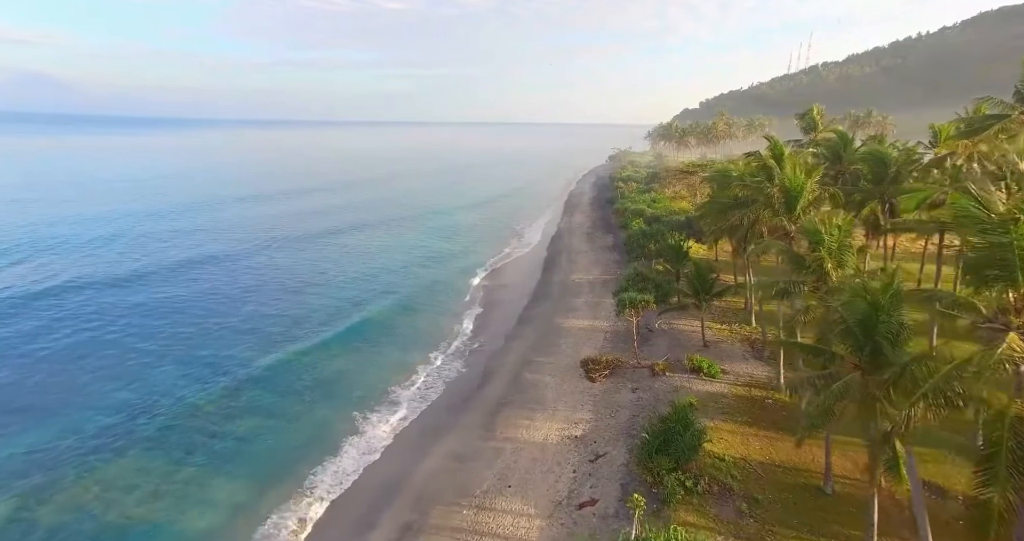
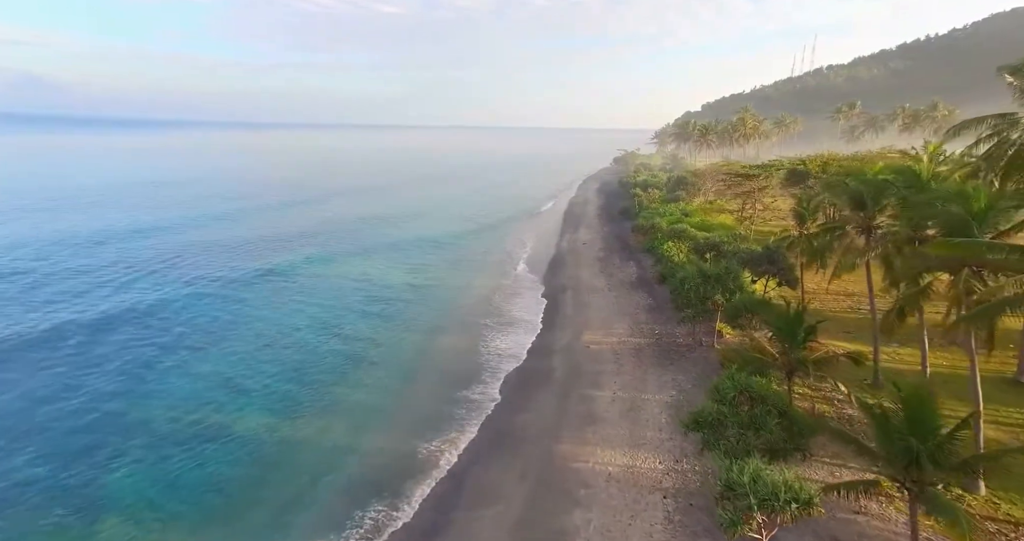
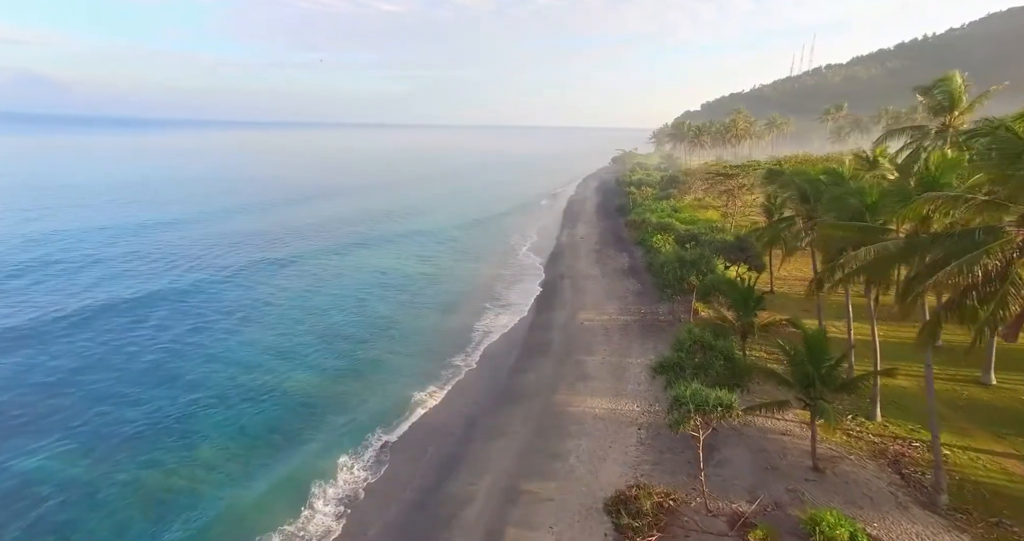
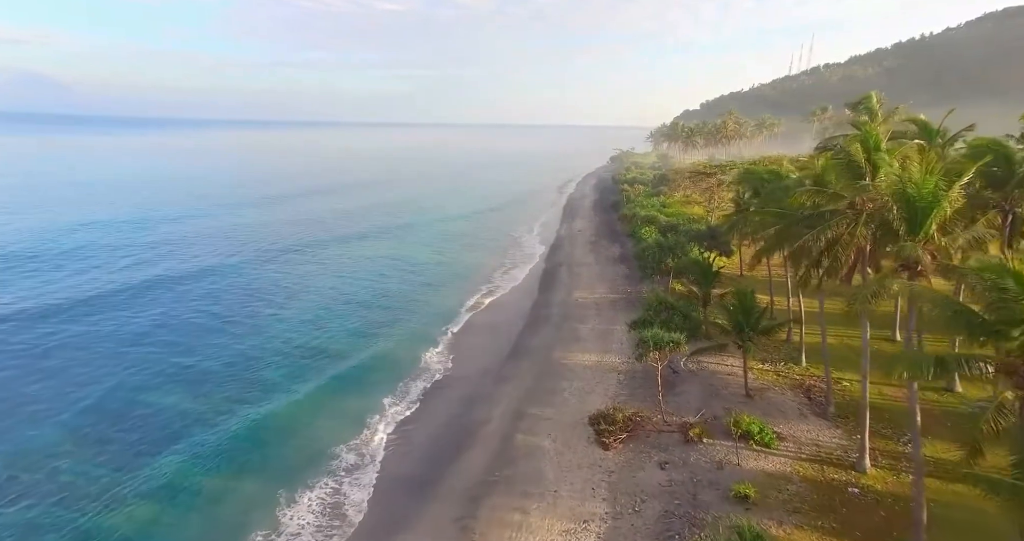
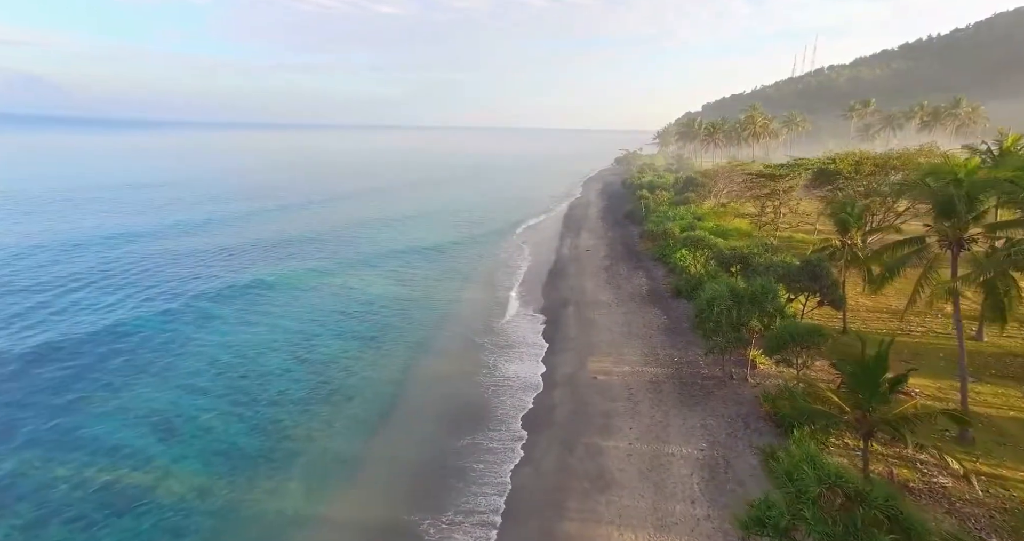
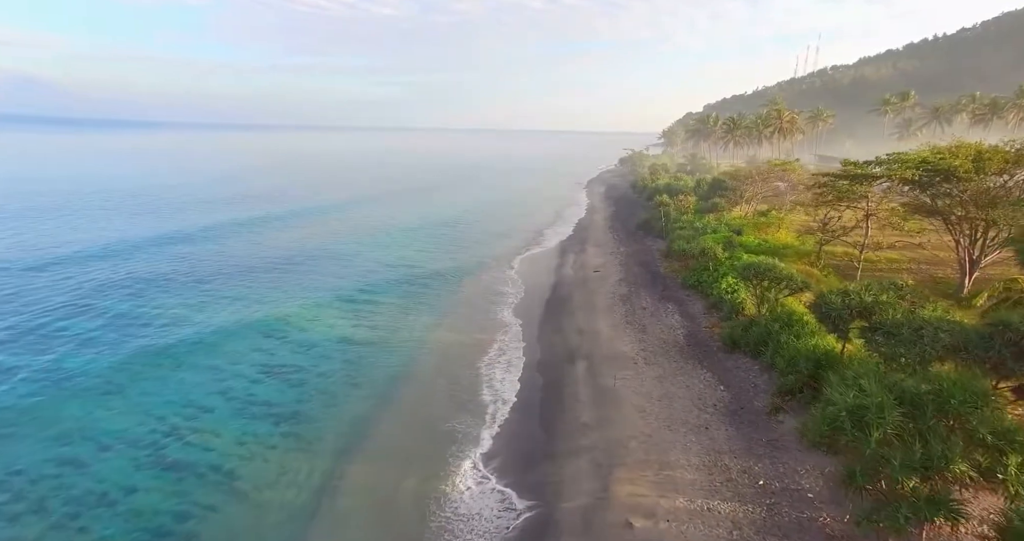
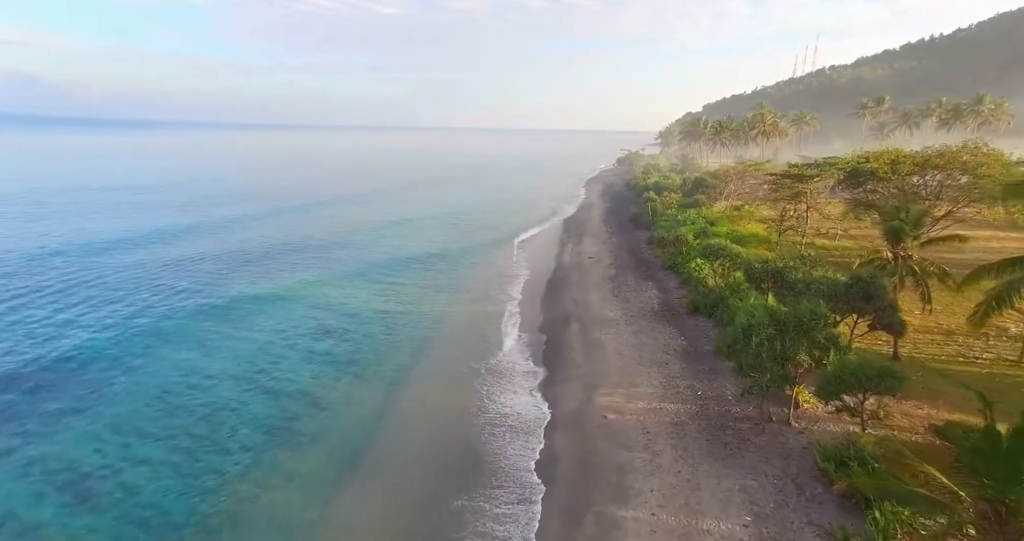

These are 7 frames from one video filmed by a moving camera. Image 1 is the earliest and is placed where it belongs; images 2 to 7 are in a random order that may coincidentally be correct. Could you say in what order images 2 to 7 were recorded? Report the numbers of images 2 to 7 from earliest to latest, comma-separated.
4, 3, 2, 5, 7, 6
